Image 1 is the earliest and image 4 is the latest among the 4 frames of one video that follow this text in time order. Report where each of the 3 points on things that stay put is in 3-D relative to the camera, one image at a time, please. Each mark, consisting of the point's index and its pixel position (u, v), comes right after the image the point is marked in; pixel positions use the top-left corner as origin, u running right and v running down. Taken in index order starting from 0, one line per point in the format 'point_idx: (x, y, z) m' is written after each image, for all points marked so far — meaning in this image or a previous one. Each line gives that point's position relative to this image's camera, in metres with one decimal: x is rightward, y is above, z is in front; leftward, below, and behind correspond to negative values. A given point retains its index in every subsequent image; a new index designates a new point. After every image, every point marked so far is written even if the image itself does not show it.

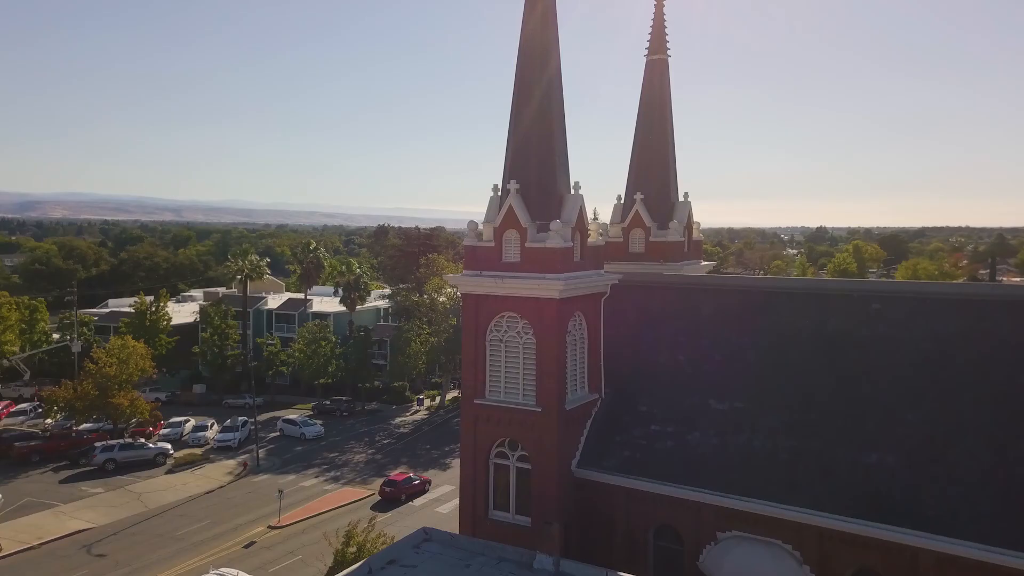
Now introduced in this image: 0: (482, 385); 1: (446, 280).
0: (-0.8, -2.6, +18.1) m
1: (-1.7, +0.2, +18.1) m
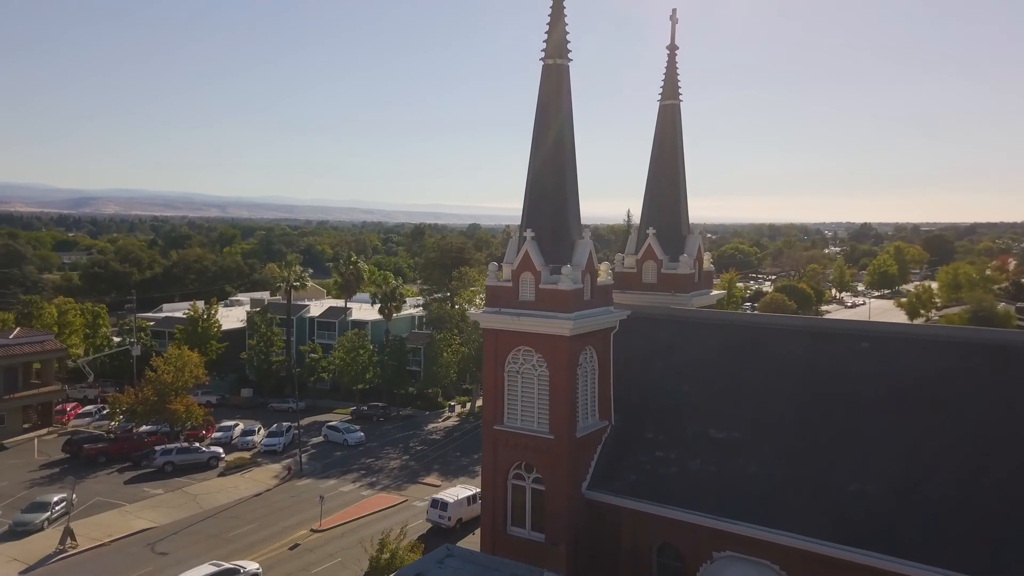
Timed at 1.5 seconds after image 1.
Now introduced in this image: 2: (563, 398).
0: (-0.3, -3.6, +20.0) m
1: (-1.2, -0.8, +20.1) m
2: (+1.4, -3.0, +18.9) m
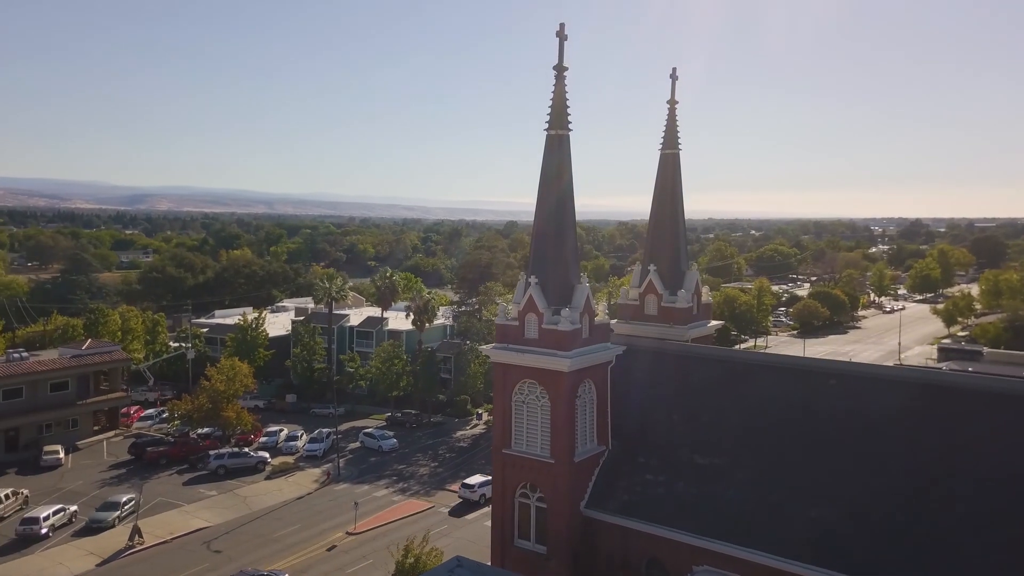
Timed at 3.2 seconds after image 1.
0: (-0.1, -4.9, +22.6) m
1: (-1.0, -2.1, +22.7) m
2: (+1.6, -4.3, +21.4) m
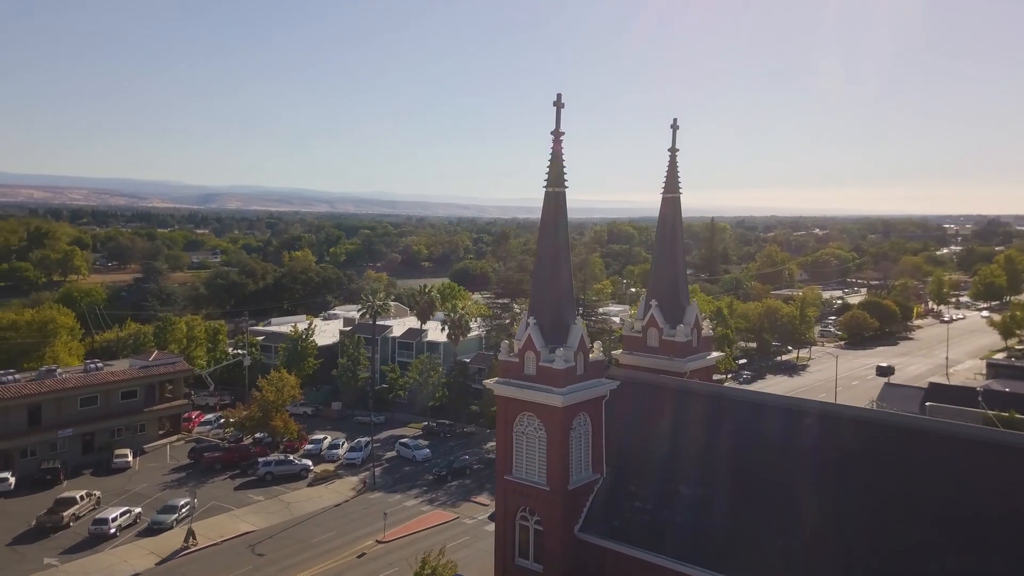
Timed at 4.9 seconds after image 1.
0: (0.0, -6.3, +24.8) m
1: (-0.9, -3.5, +25.0) m
2: (+1.5, -5.7, +23.5) m
